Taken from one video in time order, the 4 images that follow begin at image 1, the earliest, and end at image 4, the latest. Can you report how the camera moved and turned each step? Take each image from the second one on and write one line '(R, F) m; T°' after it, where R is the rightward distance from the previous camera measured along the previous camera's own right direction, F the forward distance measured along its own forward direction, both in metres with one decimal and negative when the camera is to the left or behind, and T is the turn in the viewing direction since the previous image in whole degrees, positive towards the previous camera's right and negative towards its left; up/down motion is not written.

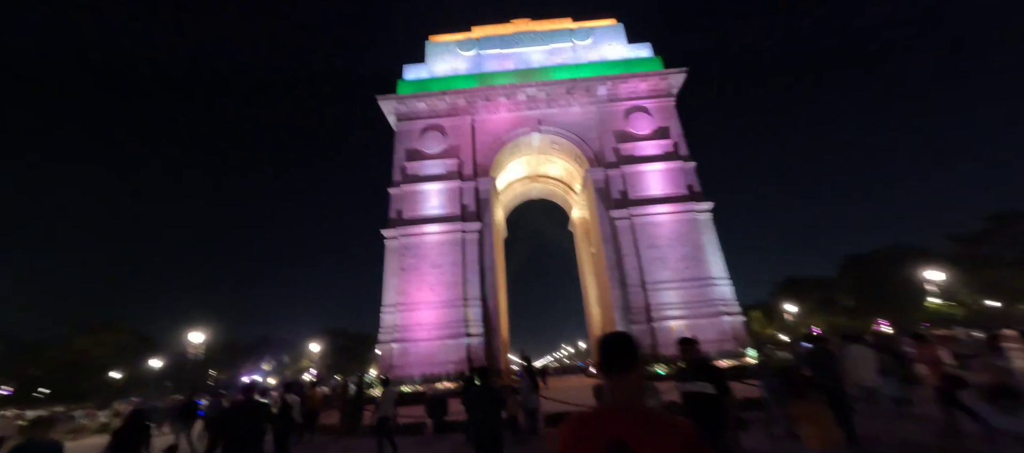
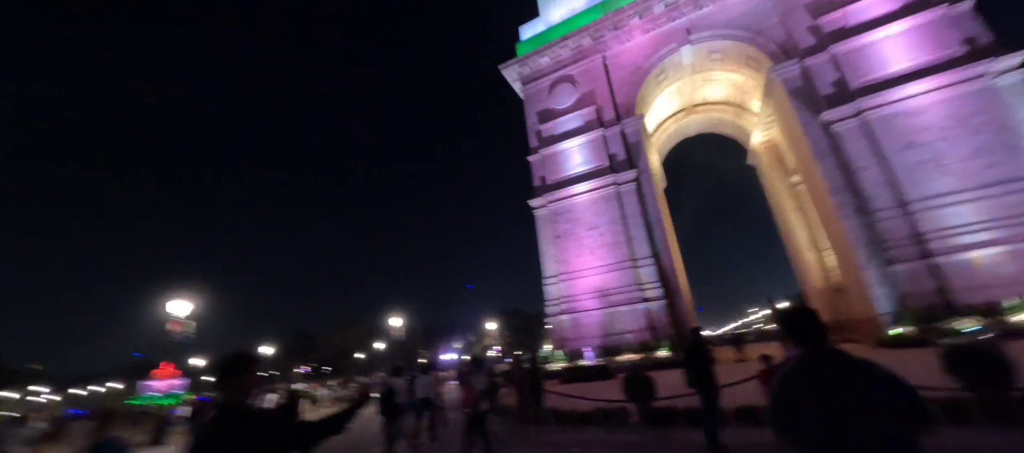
(-0.7, +2.0) m; -22°
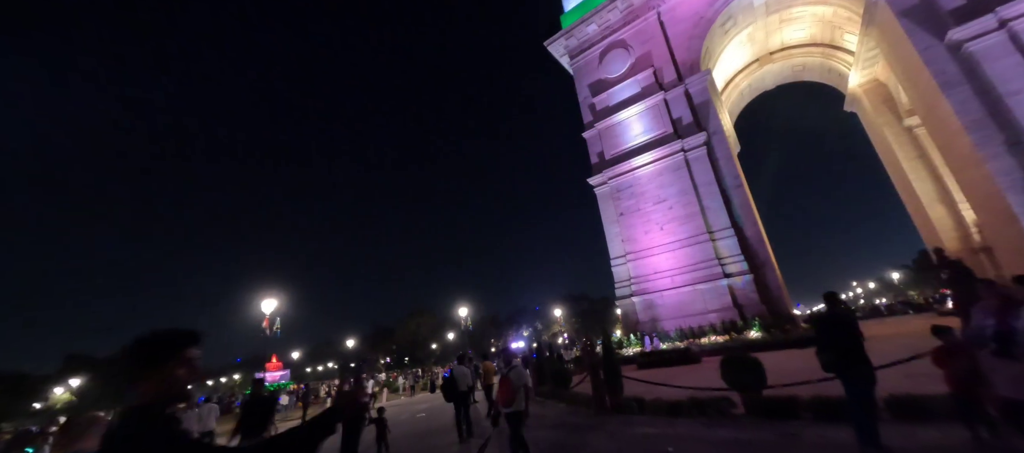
(0.0, +0.6) m; -9°
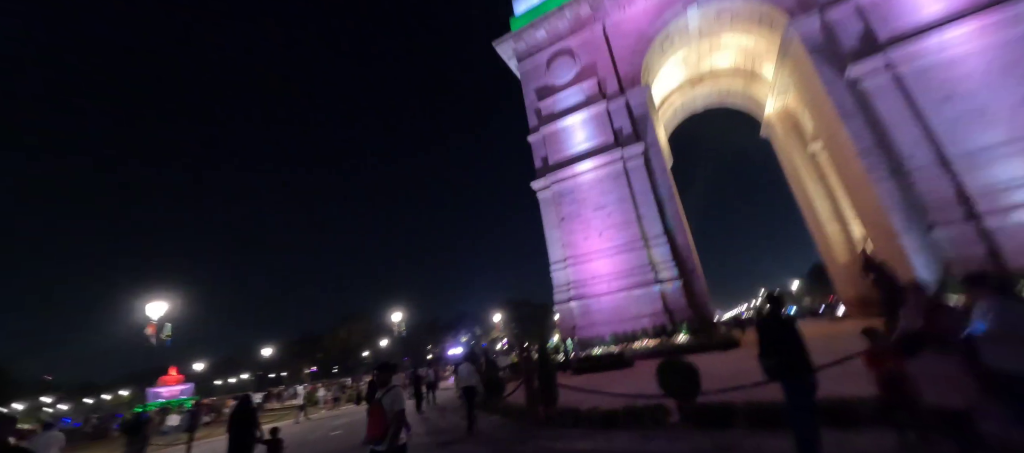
(+0.1, +0.4) m; +9°
